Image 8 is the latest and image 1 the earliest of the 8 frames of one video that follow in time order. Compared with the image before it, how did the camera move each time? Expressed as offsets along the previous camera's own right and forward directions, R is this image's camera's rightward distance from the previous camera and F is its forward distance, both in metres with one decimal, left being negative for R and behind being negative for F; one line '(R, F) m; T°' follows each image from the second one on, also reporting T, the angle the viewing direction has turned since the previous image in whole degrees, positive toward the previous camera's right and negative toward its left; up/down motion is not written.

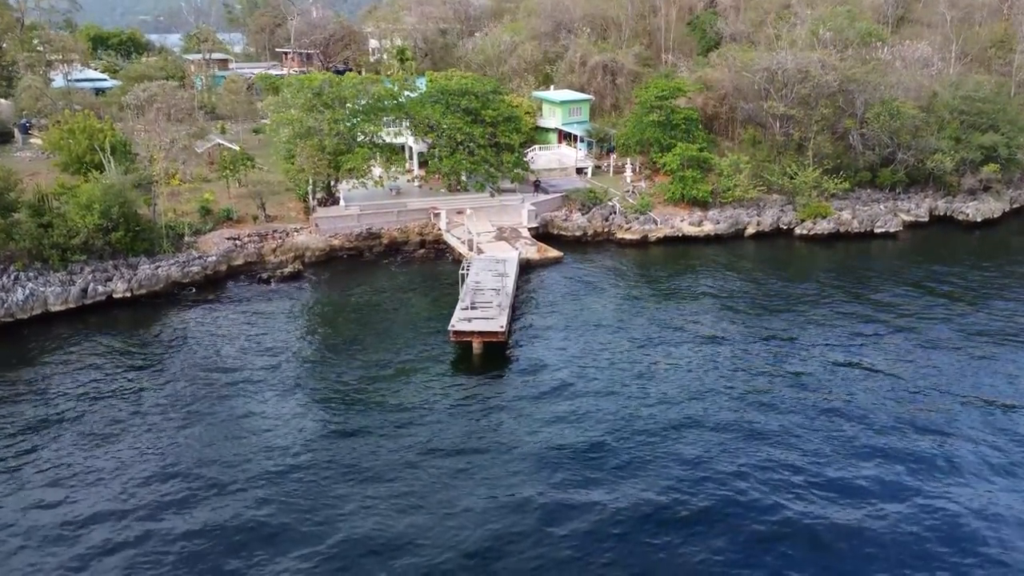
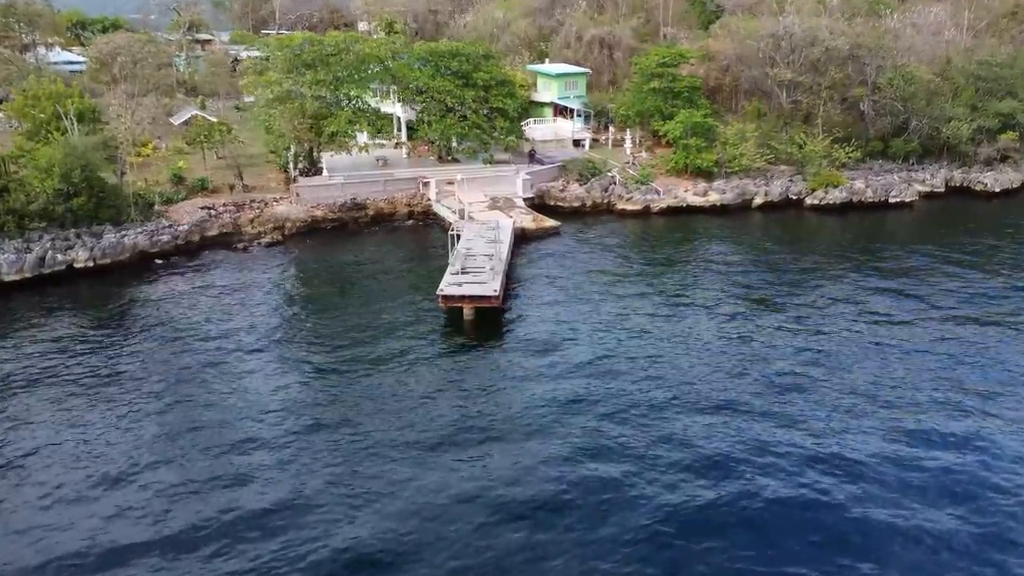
(0.0, +2.9) m; 0°
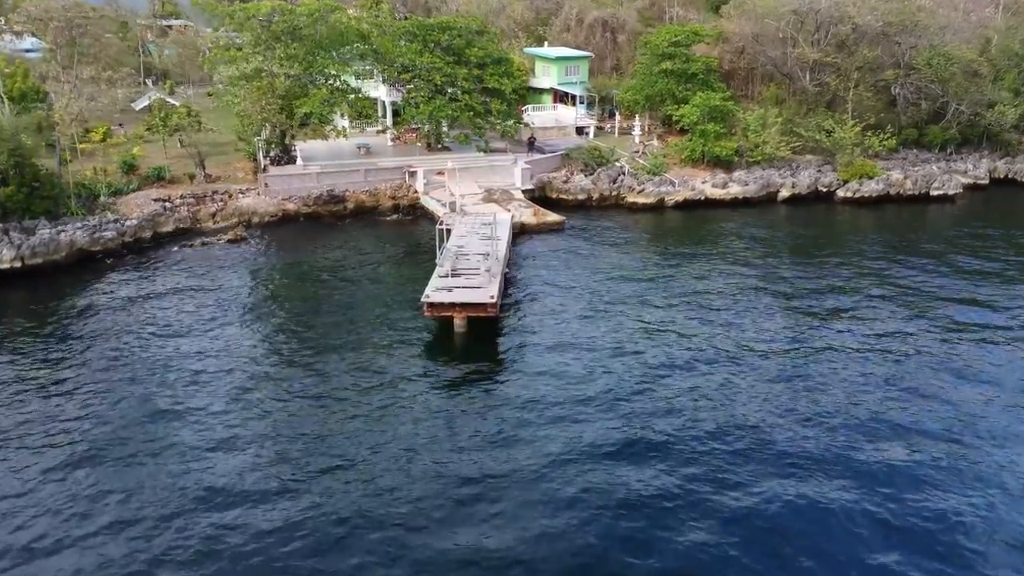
(-0.2, +5.1) m; 0°
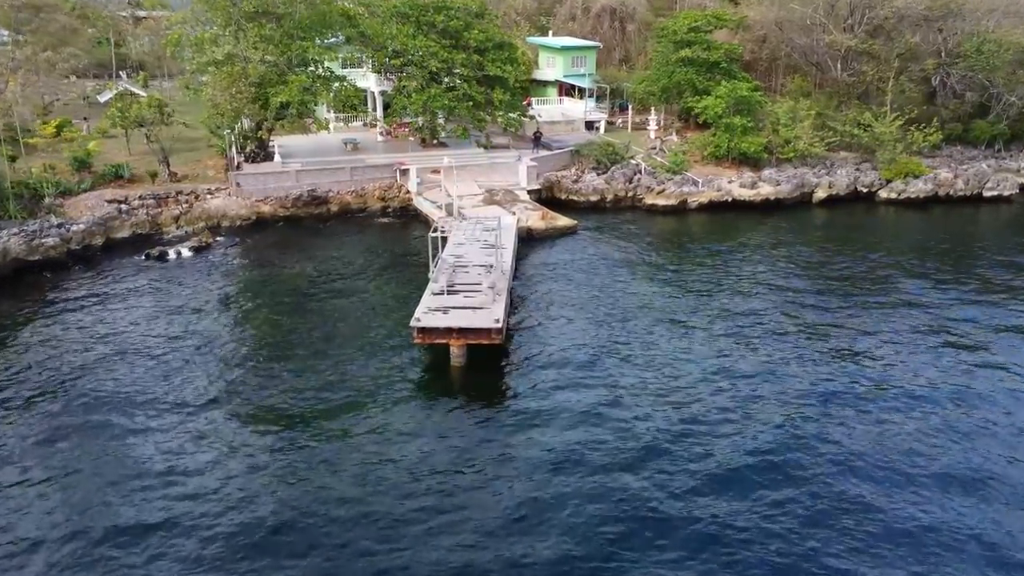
(-0.3, +4.6) m; 0°
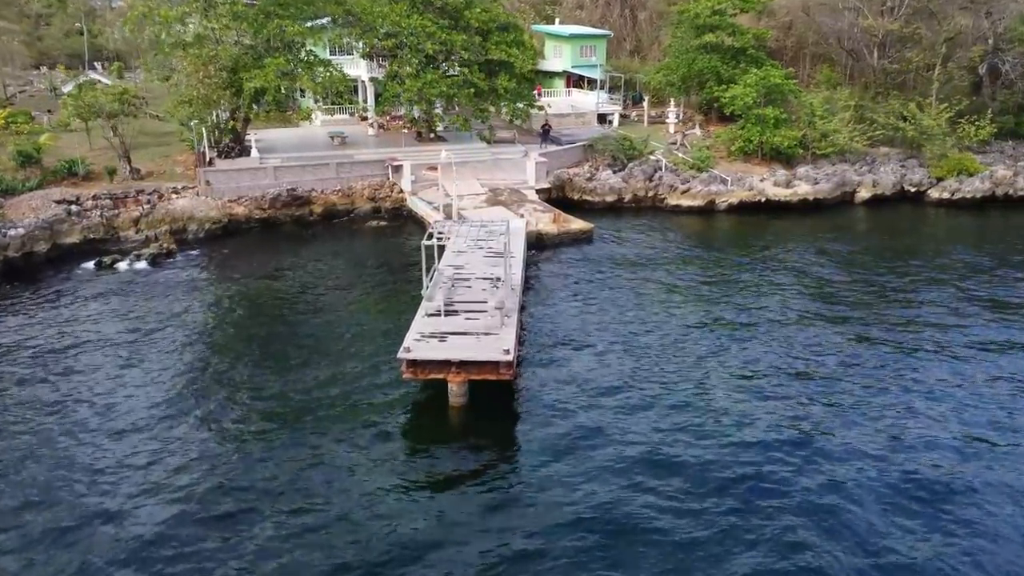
(-0.3, +4.1) m; 0°
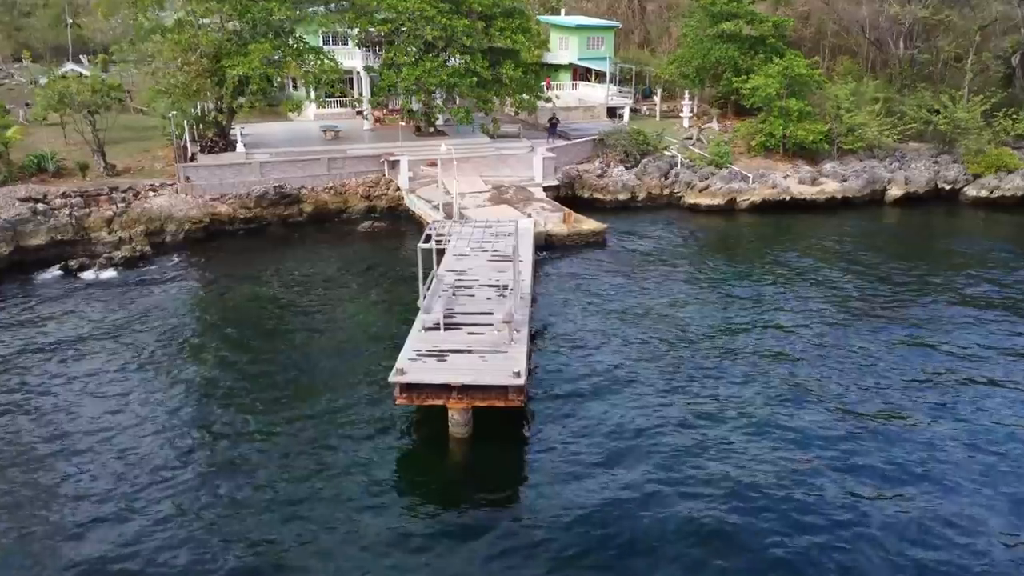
(-0.2, +2.4) m; 0°
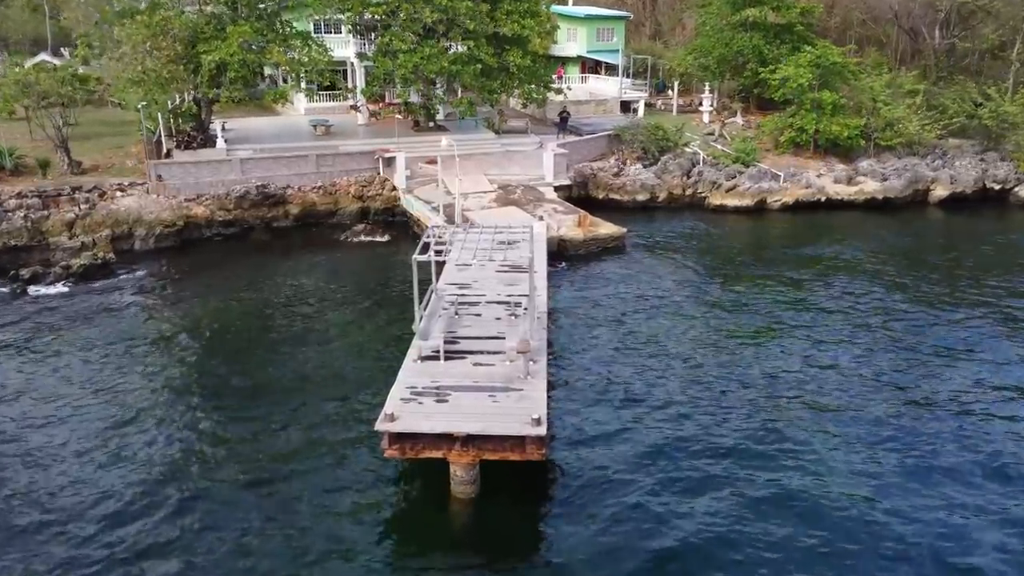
(-0.2, +2.8) m; 0°
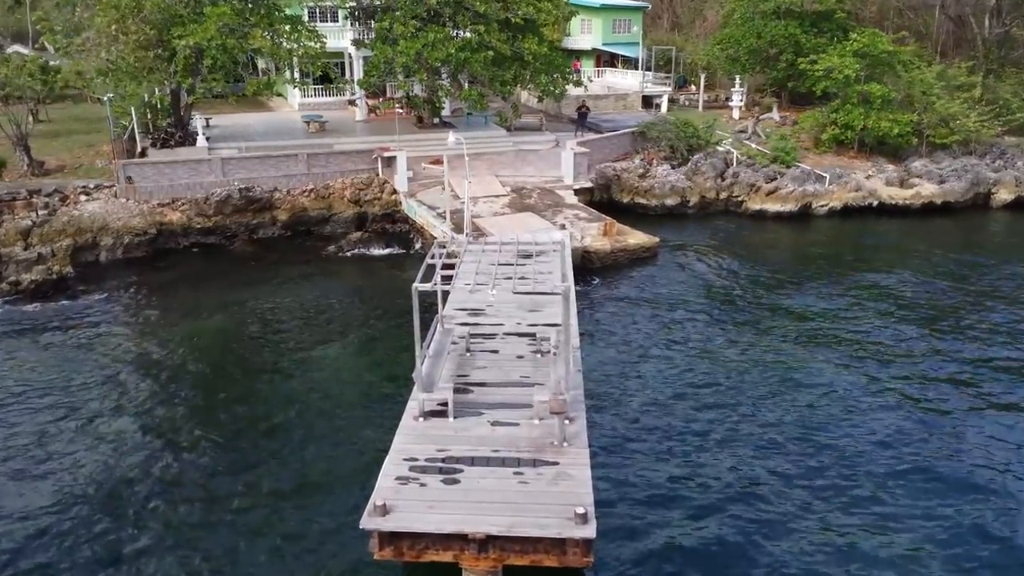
(-0.3, +3.0) m; 0°
